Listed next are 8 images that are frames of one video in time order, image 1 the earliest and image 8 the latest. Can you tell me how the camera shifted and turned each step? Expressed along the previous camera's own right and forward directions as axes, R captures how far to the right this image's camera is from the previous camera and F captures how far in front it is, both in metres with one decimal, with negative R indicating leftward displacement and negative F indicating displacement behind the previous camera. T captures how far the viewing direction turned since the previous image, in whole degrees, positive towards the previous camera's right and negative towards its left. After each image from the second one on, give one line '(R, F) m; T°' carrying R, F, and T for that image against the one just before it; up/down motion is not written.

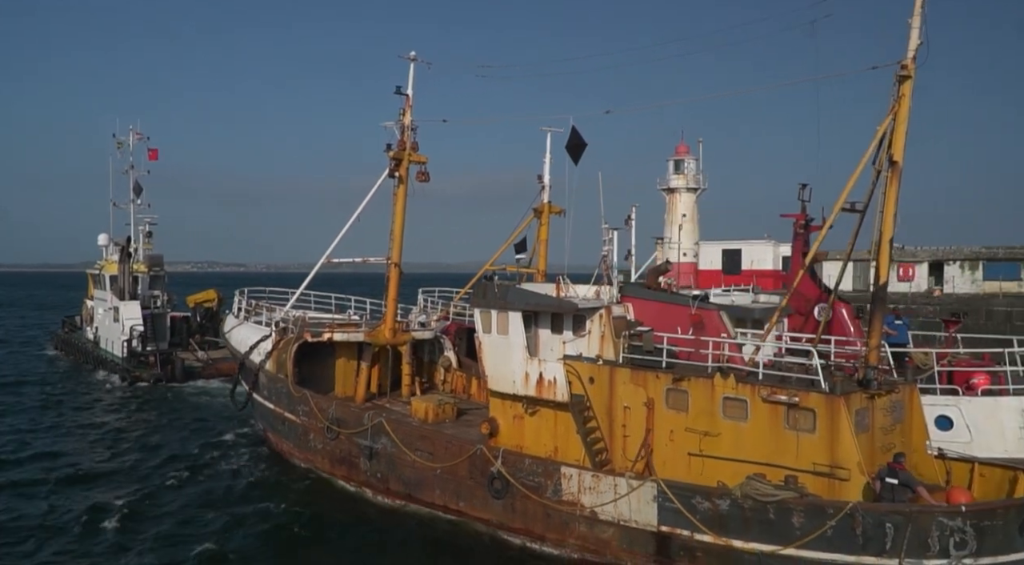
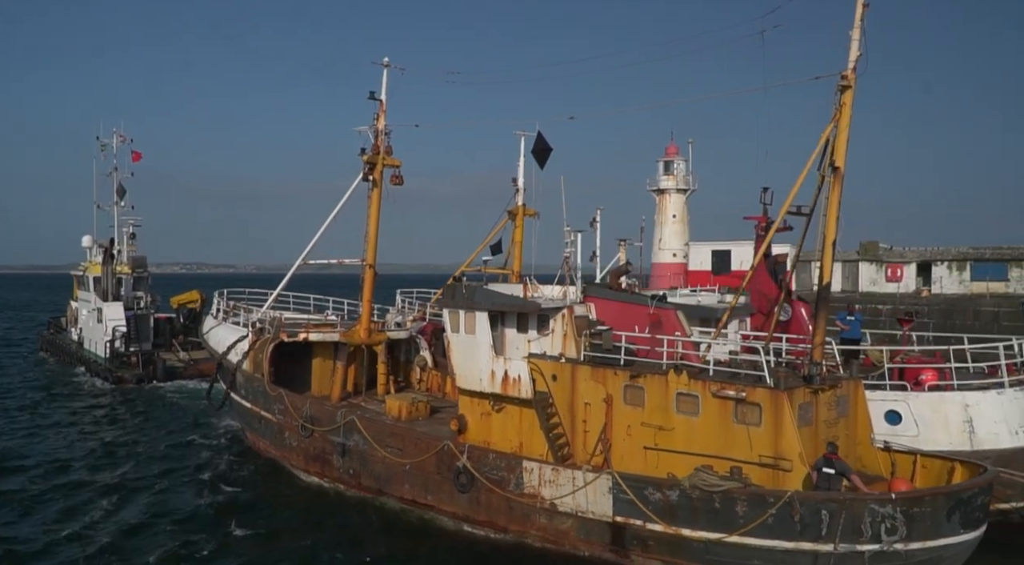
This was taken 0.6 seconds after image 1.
(+0.4, -0.5) m; +1°
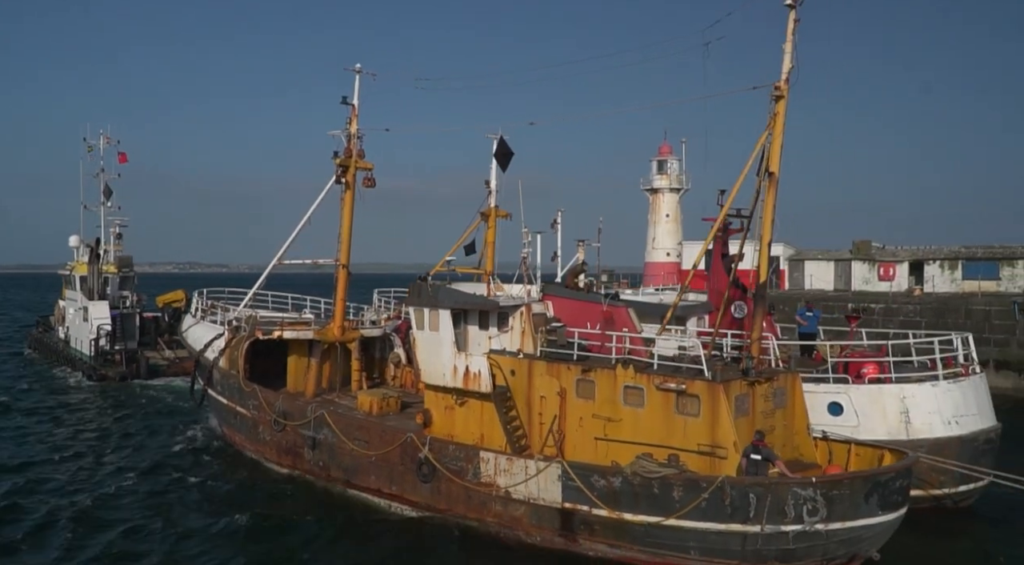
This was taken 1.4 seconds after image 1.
(+0.6, -0.7) m; +1°
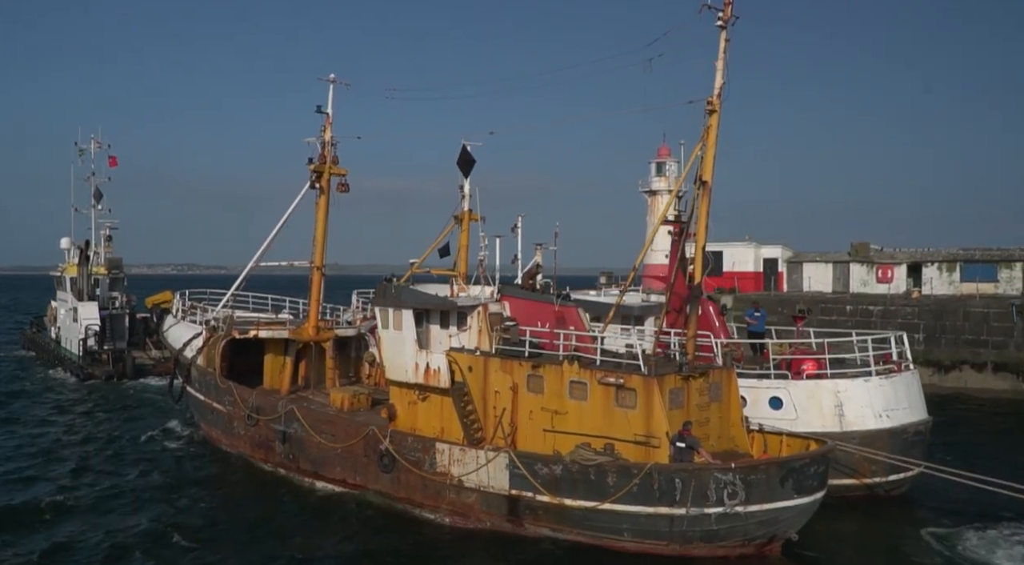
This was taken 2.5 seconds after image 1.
(+0.8, -0.9) m; 0°
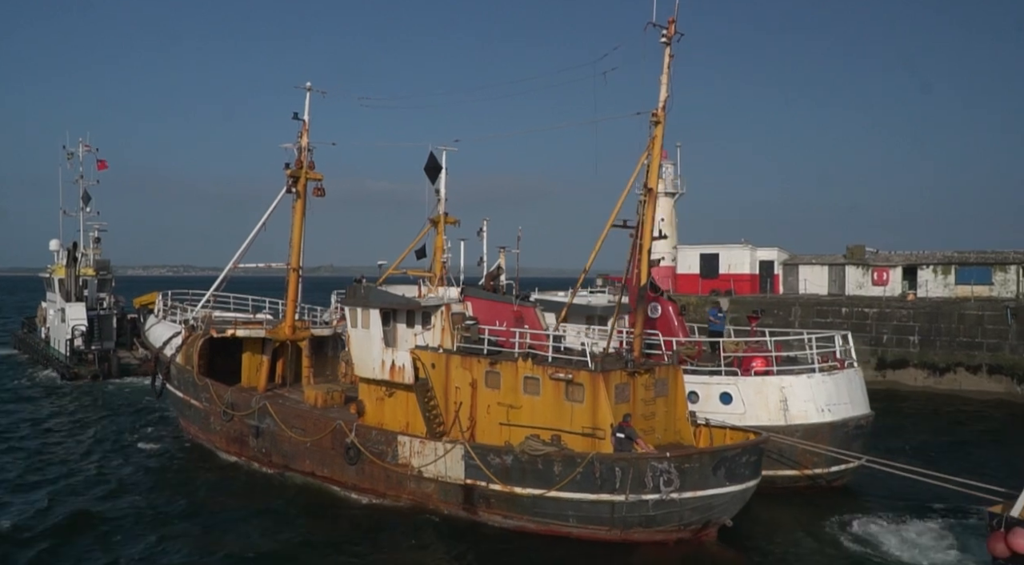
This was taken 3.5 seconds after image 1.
(+0.7, -0.8) m; 0°
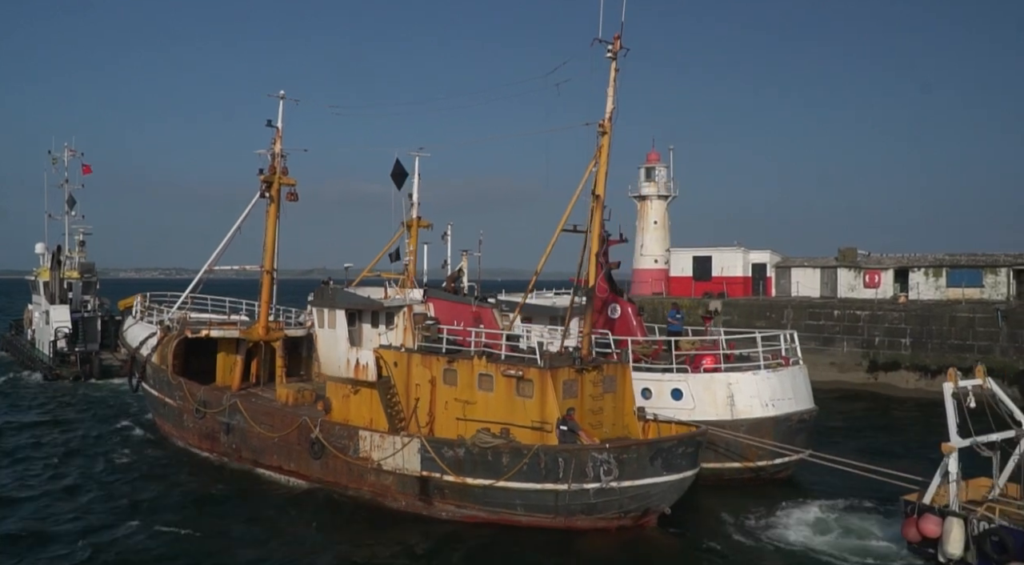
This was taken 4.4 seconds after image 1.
(+0.7, -0.8) m; +1°
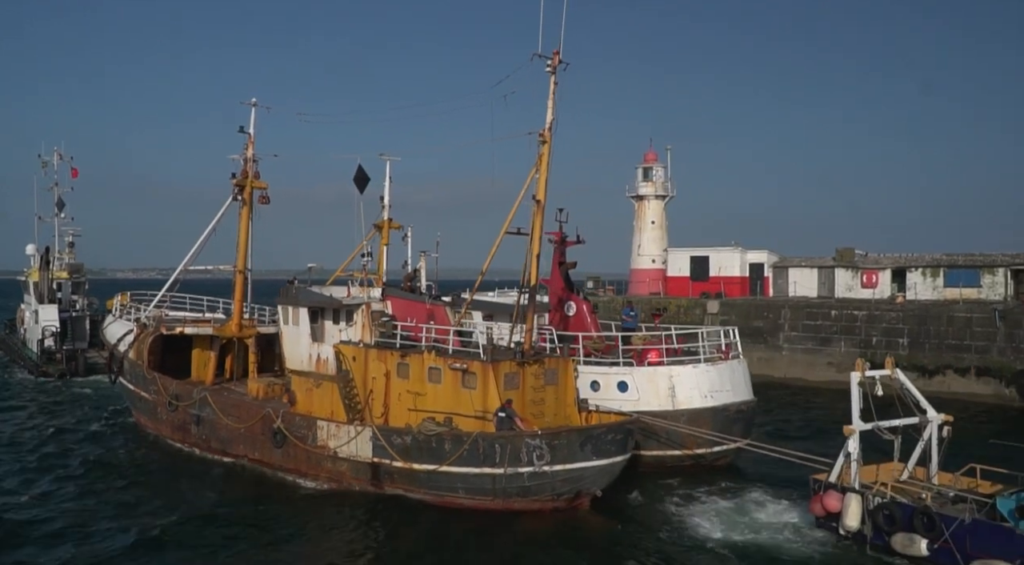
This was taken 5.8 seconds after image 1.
(+1.0, -1.1) m; 0°
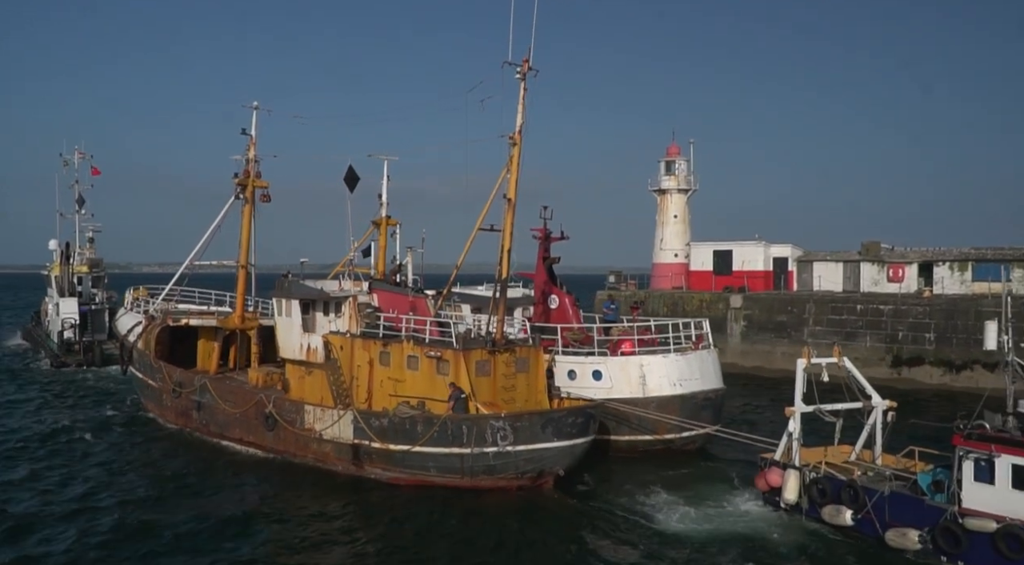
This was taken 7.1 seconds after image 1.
(+1.1, -1.1) m; -1°
